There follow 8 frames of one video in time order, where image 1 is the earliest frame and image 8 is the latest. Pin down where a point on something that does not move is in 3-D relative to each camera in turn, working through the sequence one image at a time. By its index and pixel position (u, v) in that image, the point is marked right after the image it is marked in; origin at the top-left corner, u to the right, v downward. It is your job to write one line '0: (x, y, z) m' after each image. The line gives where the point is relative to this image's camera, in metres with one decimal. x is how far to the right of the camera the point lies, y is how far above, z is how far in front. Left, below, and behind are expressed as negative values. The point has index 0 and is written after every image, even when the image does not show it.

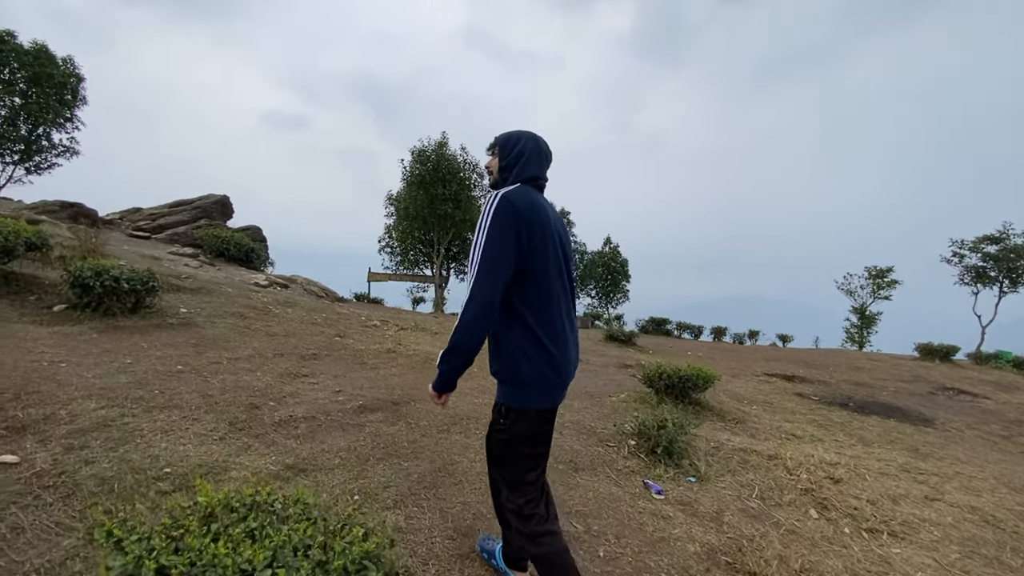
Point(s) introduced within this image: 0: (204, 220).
0: (-8.7, +1.8, +13.9) m
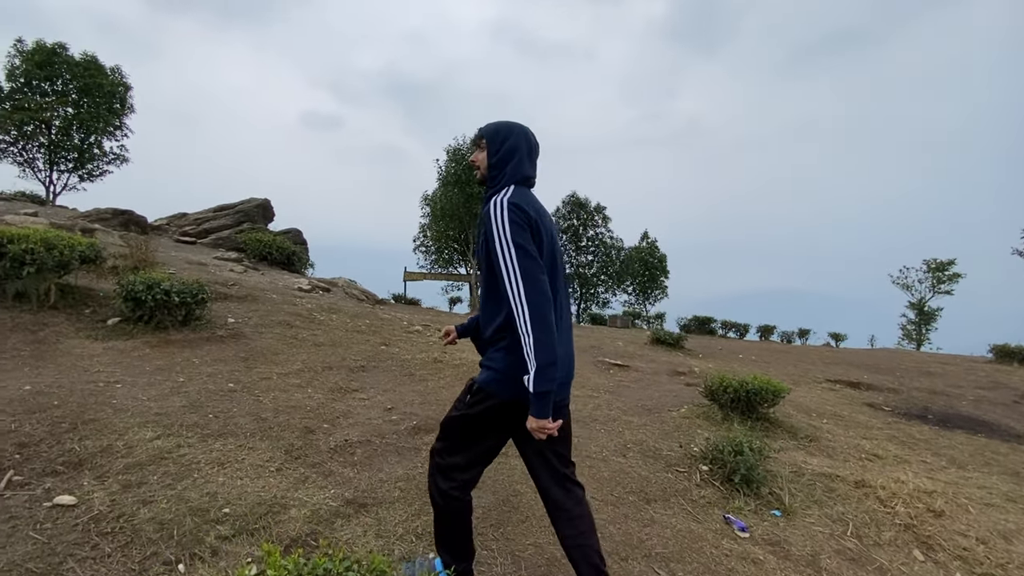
0: (-7.6, +1.7, +14.1) m
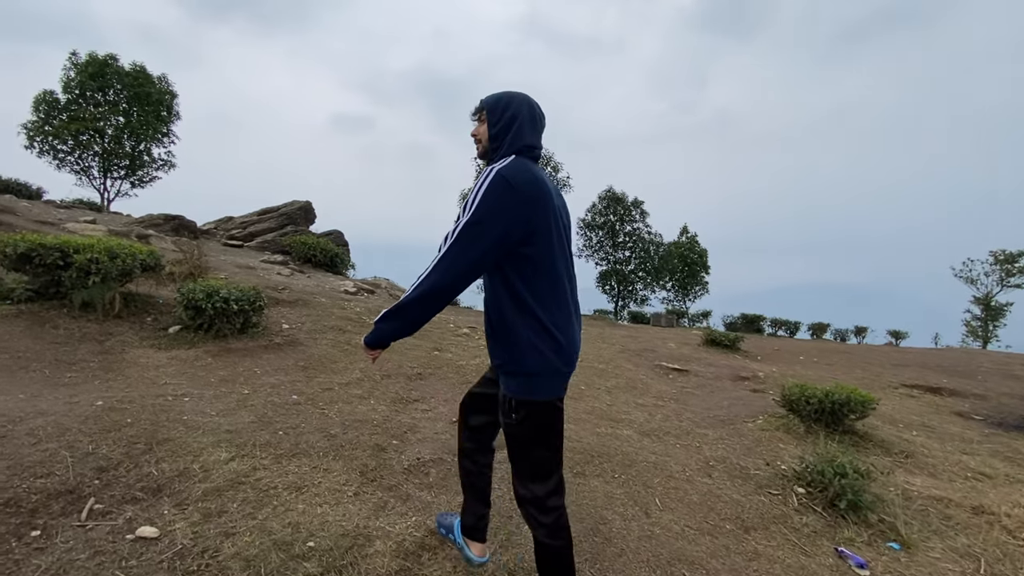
0: (-6.4, +1.7, +14.2) m
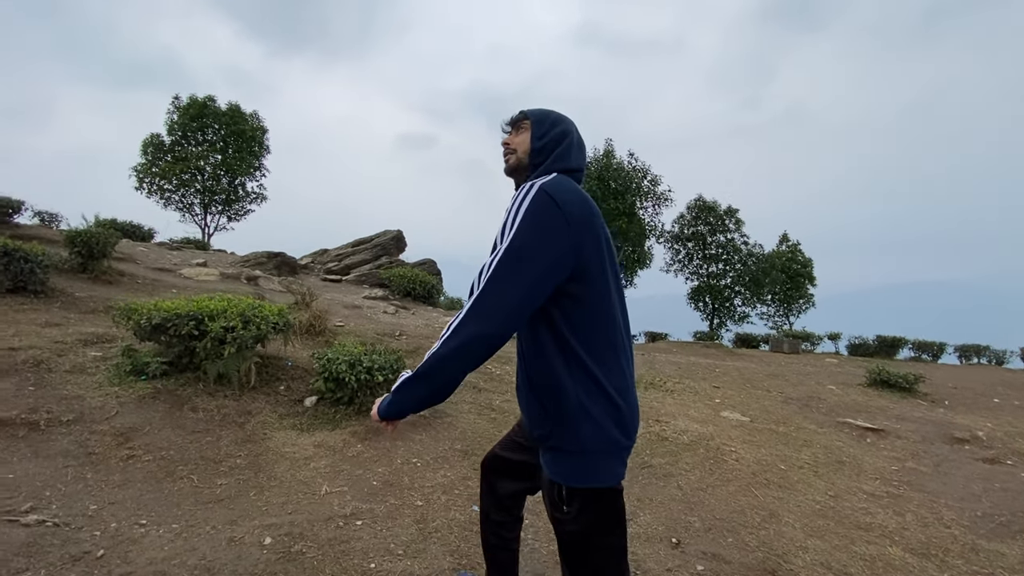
0: (-3.6, +0.8, +13.8) m
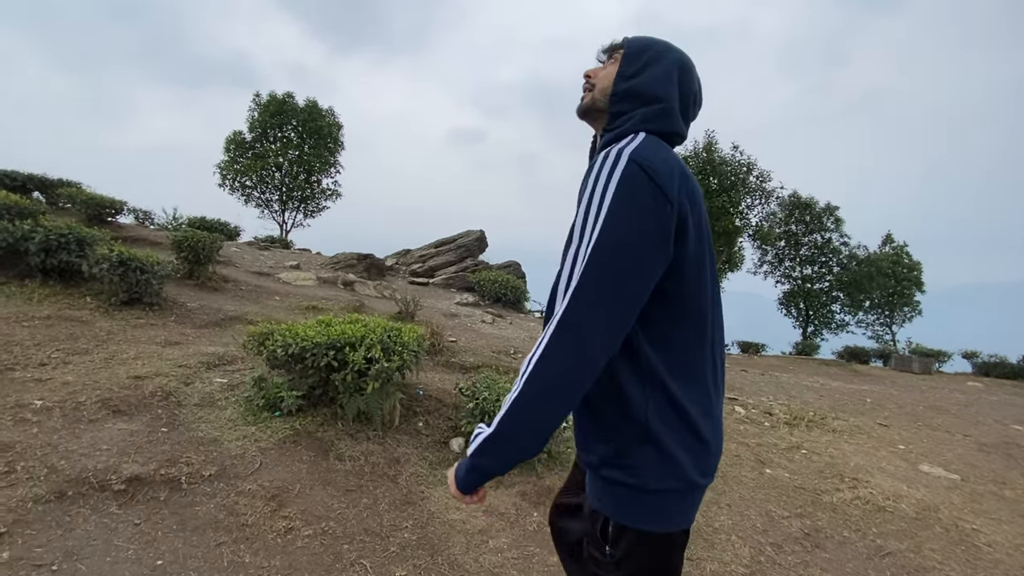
0: (-1.1, +0.7, +13.2) m
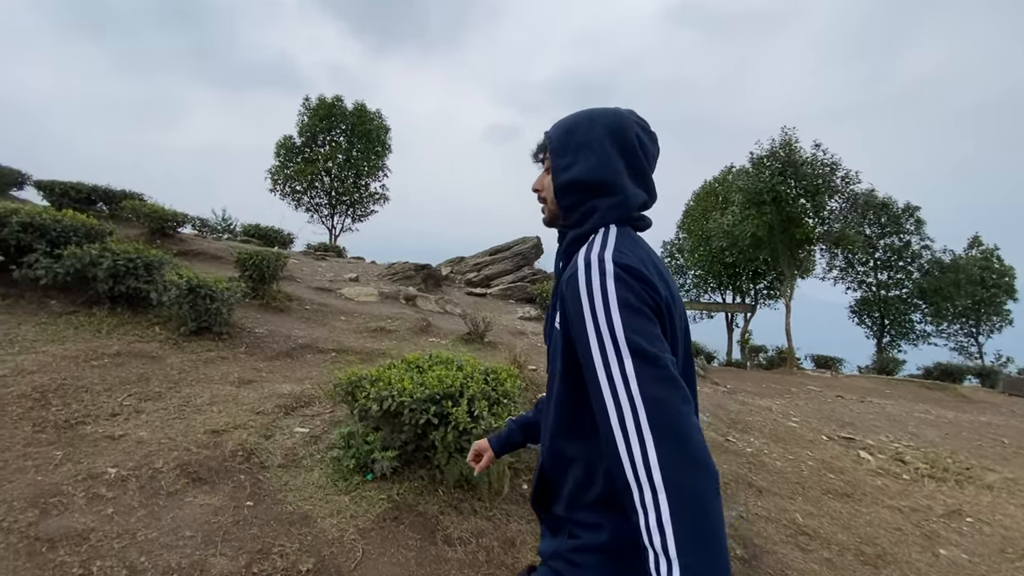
0: (+0.4, +0.4, +12.6) m
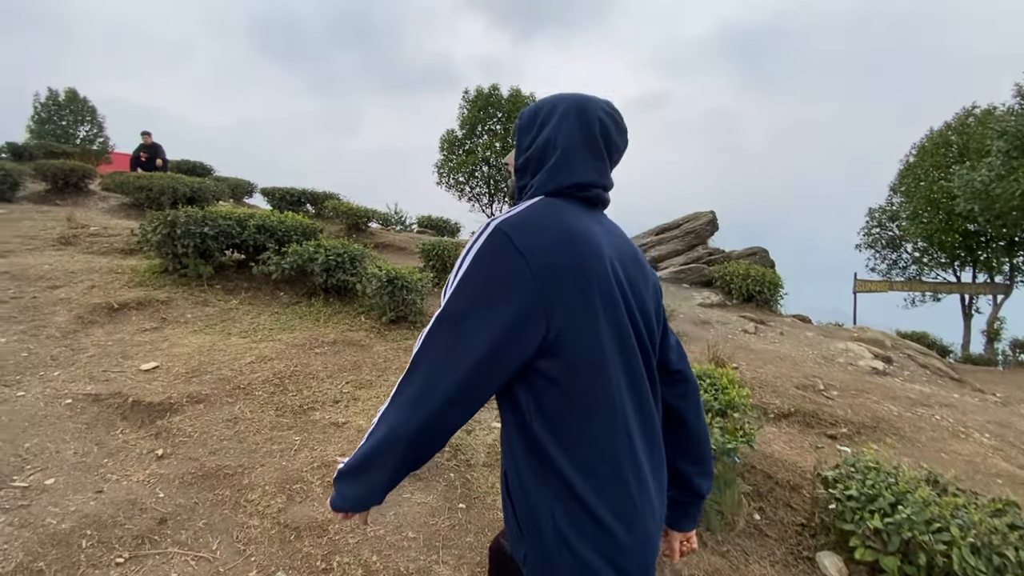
0: (+4.4, +0.9, +11.4) m
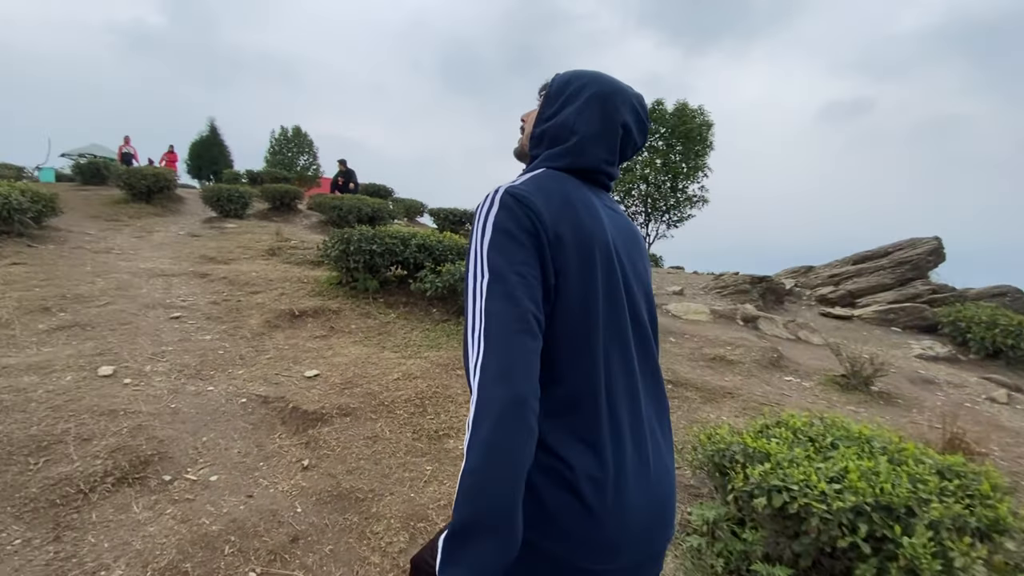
0: (+7.6, 0.0, +9.1) m
